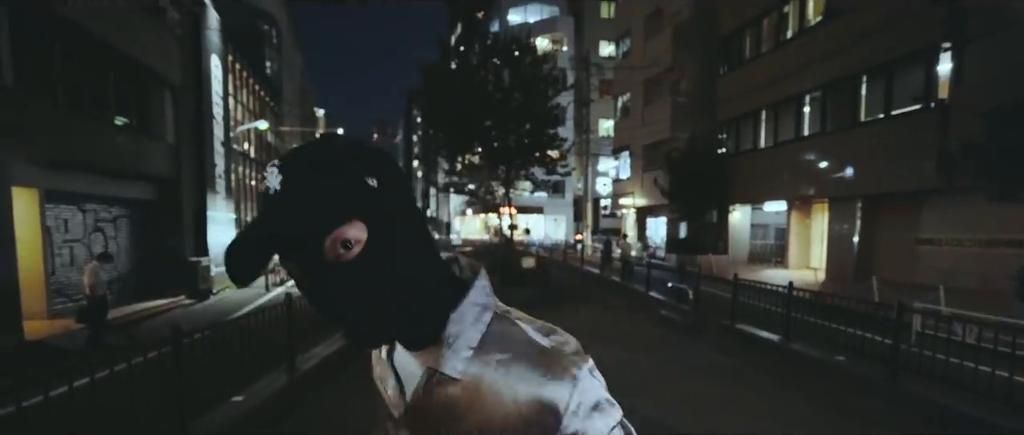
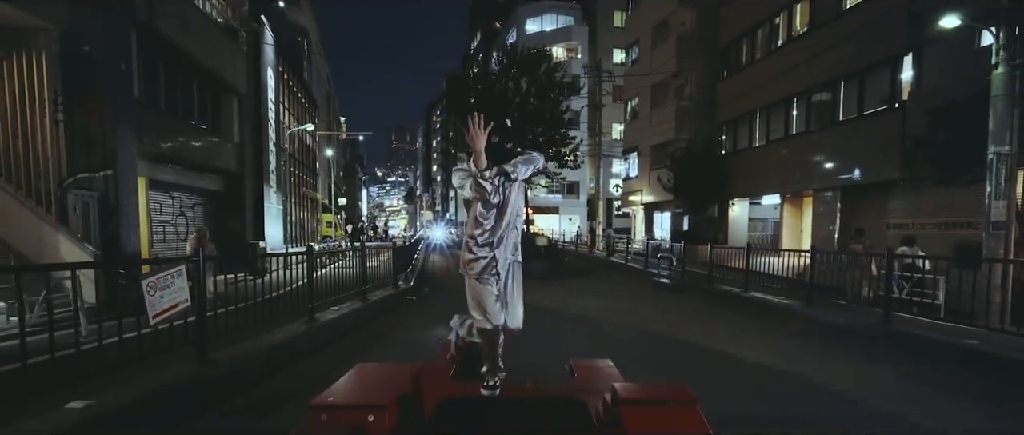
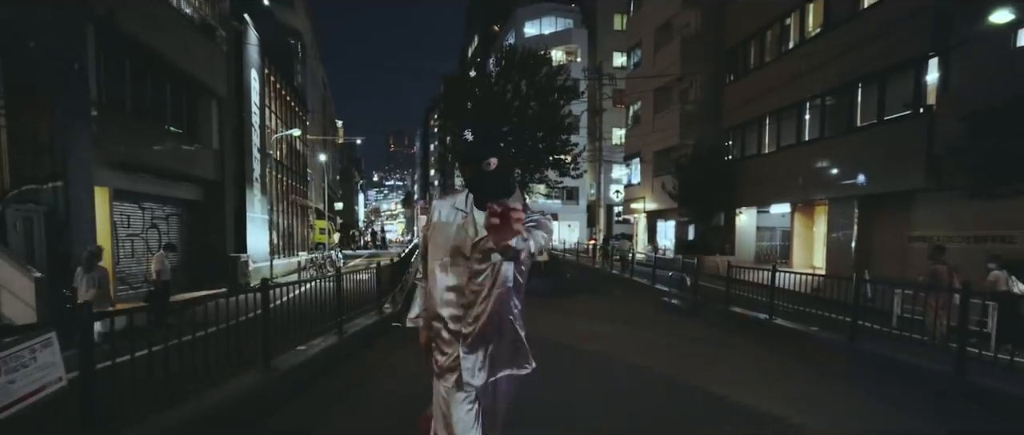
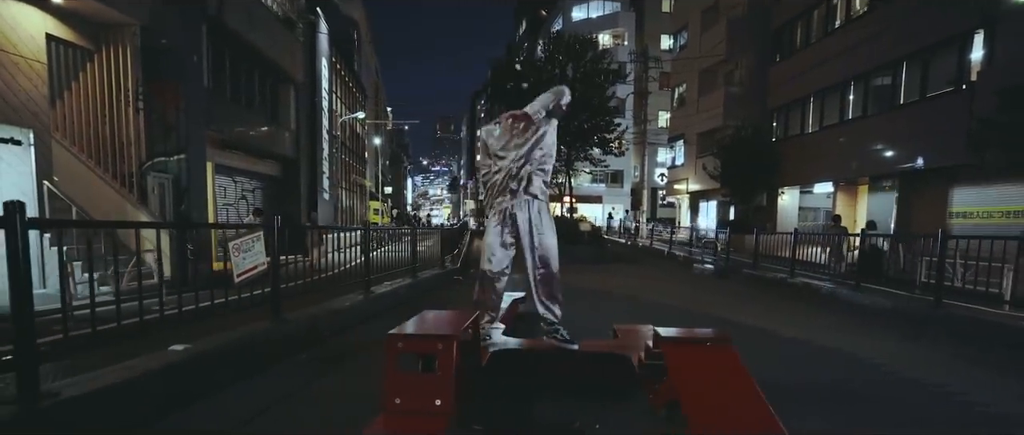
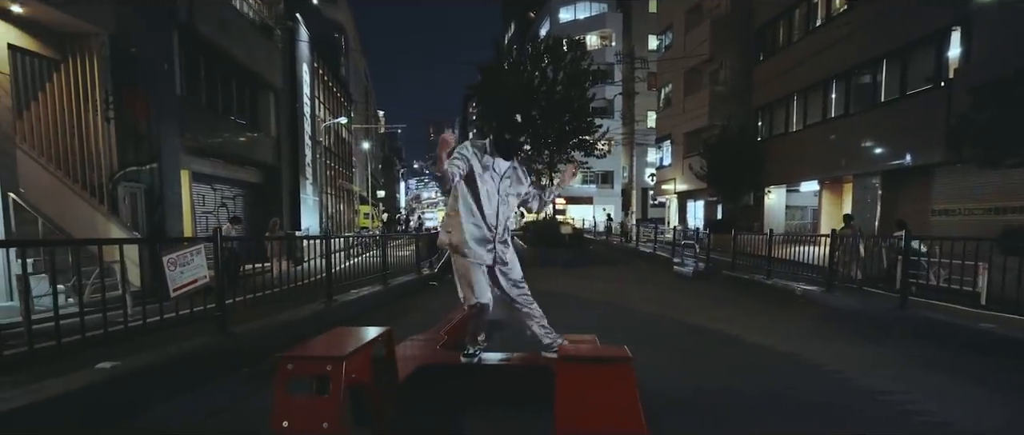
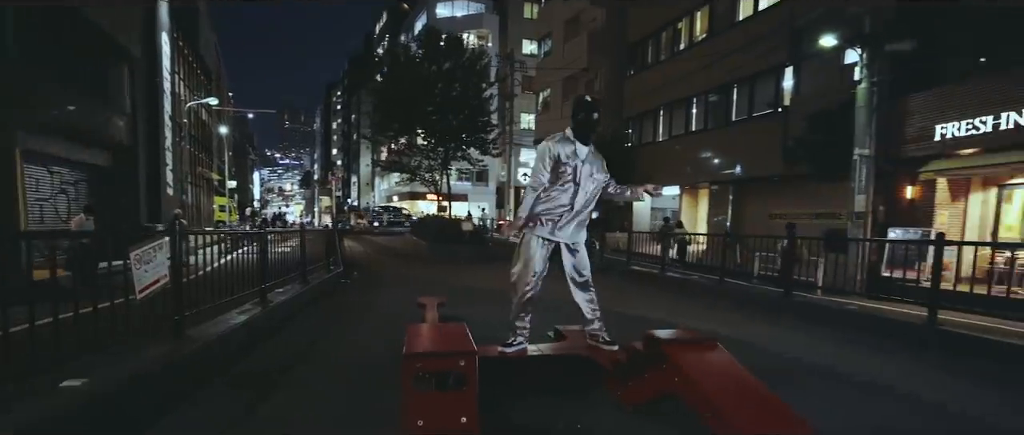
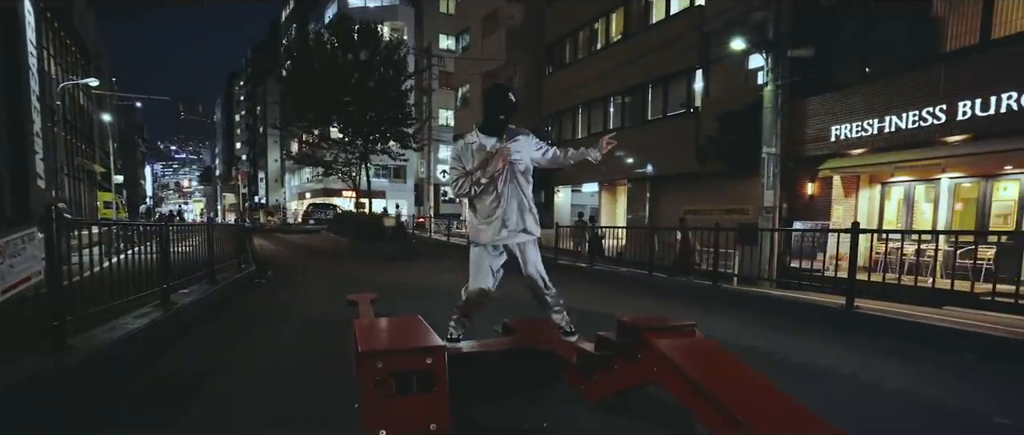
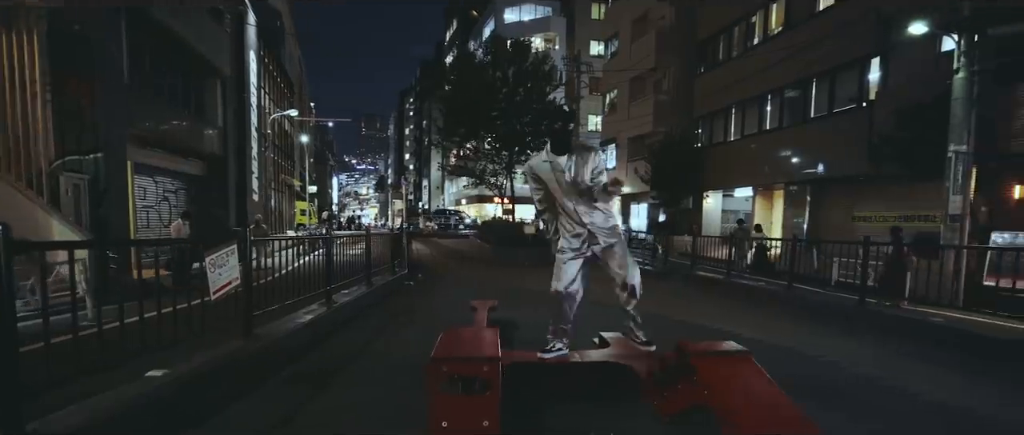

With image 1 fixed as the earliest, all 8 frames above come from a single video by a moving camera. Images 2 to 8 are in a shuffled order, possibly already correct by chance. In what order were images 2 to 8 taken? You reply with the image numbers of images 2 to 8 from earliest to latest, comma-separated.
3, 2, 5, 4, 8, 6, 7
